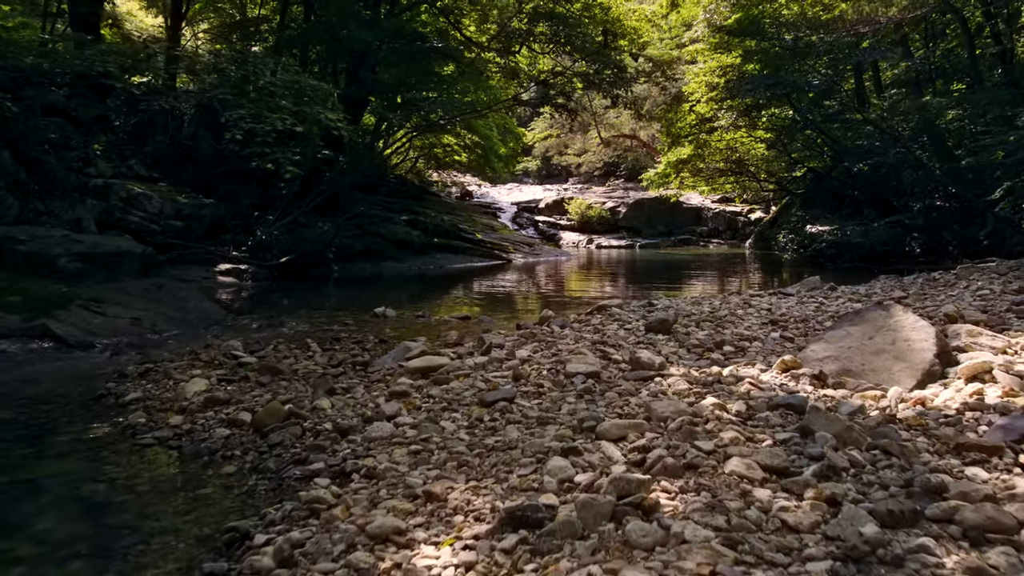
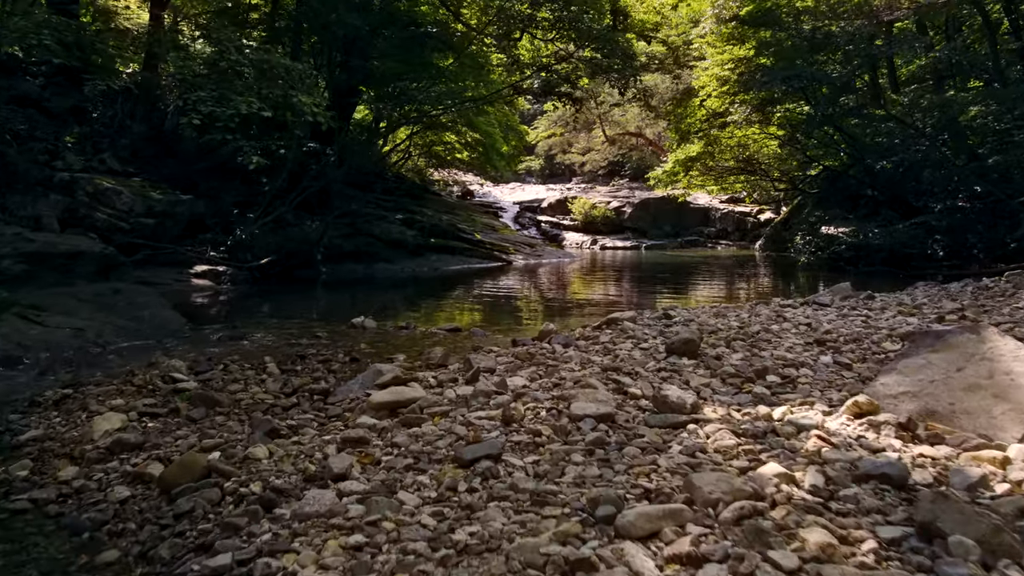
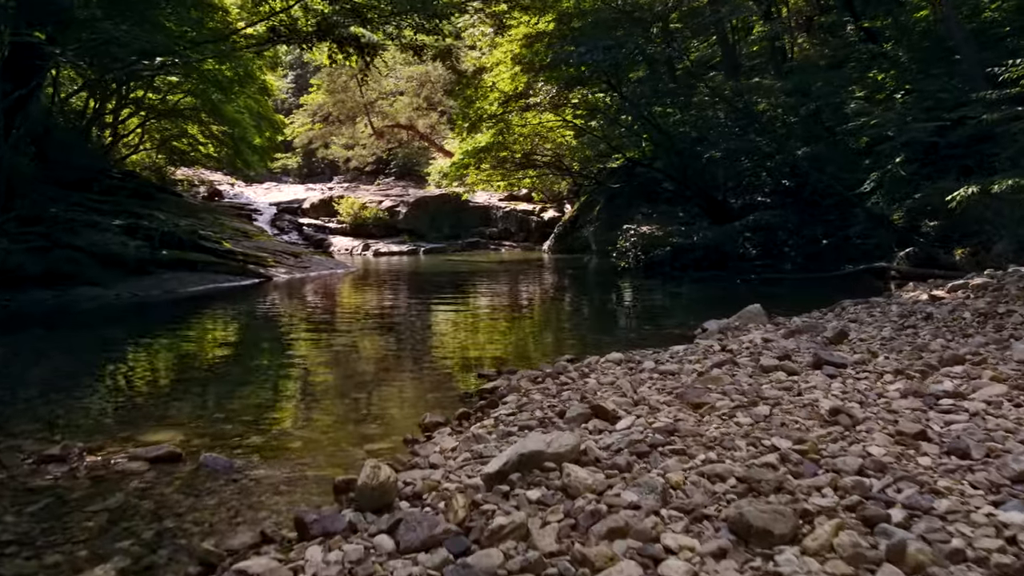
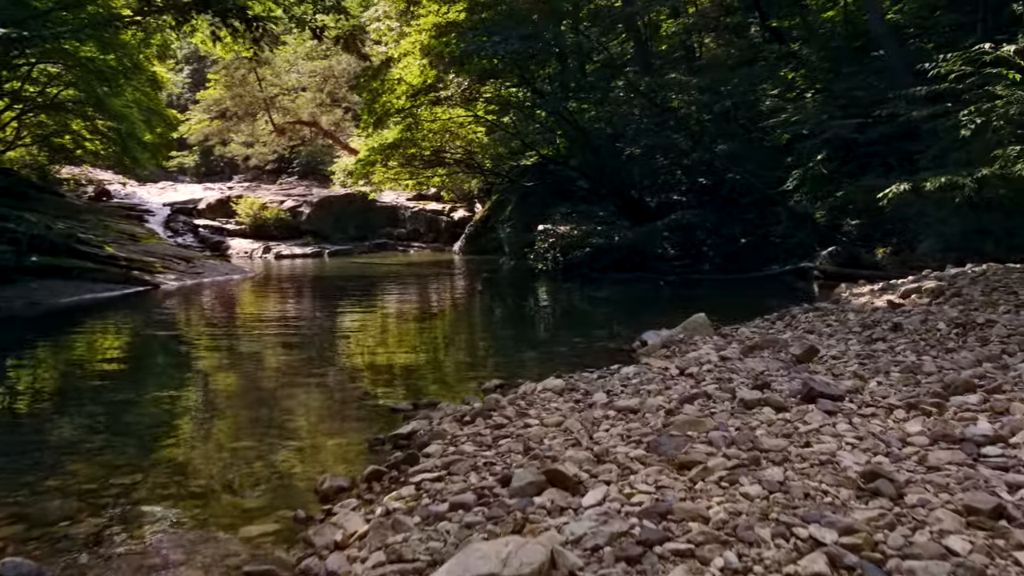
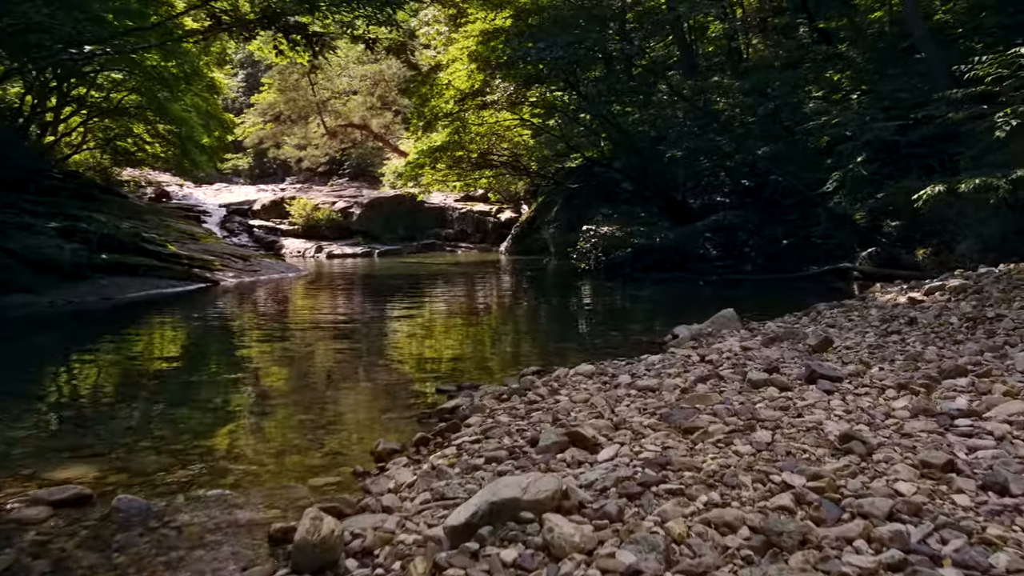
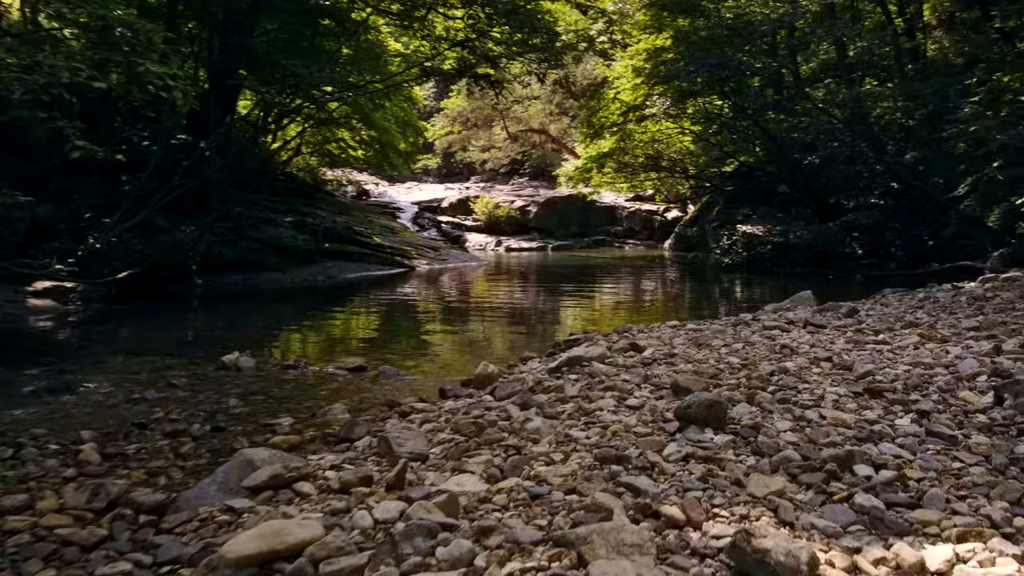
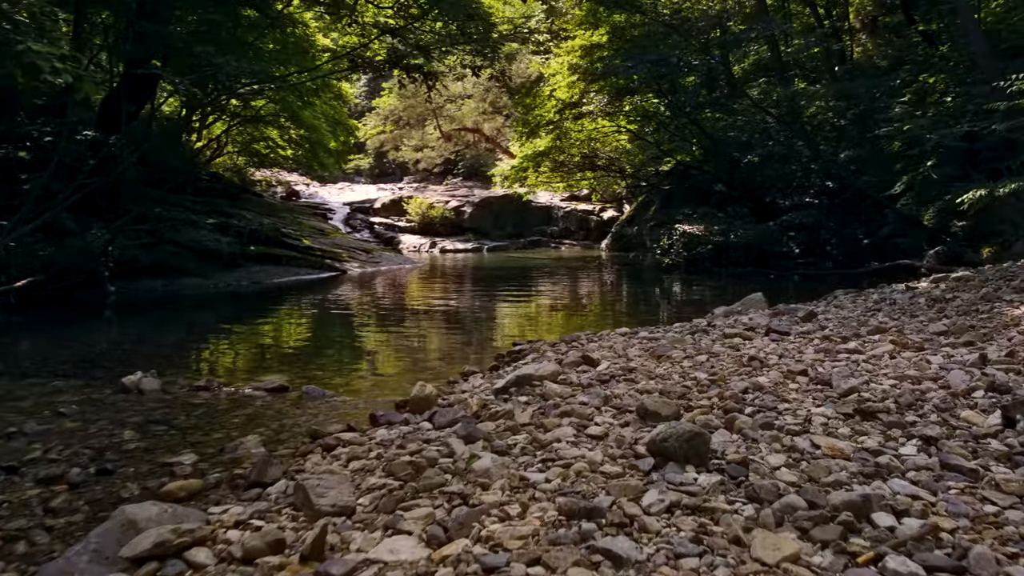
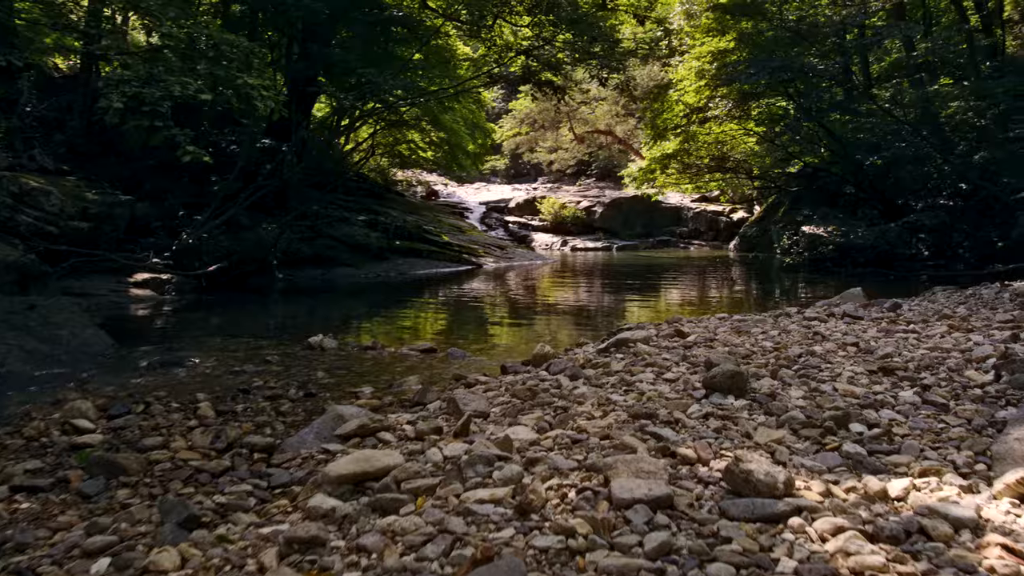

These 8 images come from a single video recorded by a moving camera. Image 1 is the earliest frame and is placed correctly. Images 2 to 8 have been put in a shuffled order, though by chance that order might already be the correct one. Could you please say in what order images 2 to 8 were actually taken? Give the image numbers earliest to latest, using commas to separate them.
2, 8, 6, 7, 3, 5, 4
